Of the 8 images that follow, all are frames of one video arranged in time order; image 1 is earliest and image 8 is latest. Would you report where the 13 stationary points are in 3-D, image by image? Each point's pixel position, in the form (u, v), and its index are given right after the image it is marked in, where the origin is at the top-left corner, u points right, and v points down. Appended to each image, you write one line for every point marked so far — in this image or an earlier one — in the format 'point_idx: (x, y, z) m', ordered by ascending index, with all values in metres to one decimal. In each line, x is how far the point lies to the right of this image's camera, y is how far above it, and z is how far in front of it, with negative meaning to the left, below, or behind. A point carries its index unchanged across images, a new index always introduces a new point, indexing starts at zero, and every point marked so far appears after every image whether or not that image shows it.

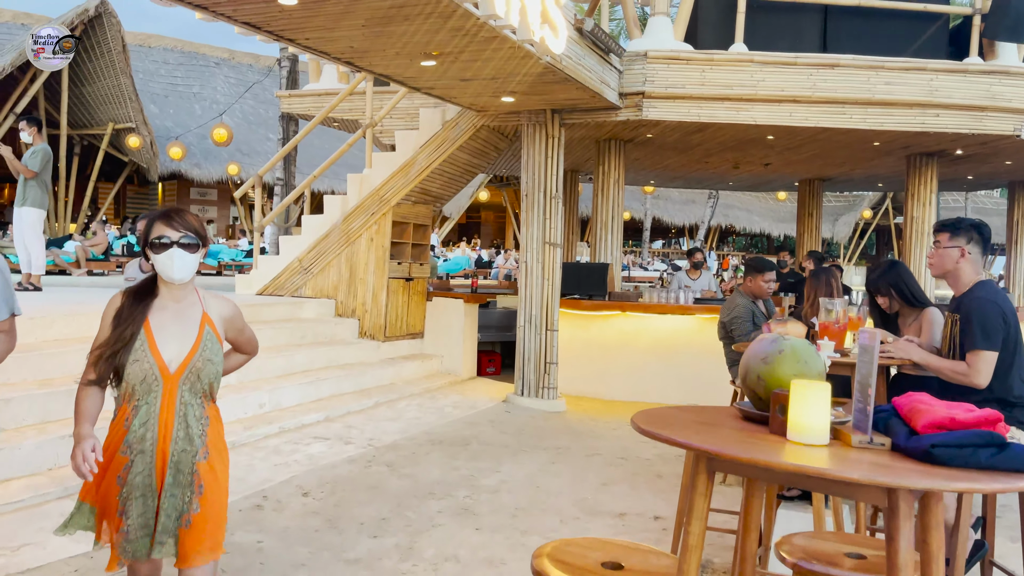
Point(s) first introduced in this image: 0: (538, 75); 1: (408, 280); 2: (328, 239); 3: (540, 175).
0: (+0.2, +1.5, +5.9) m
1: (-1.1, +0.1, +8.4) m
2: (-1.9, +0.5, +8.3) m
3: (+0.3, +1.0, +7.4) m
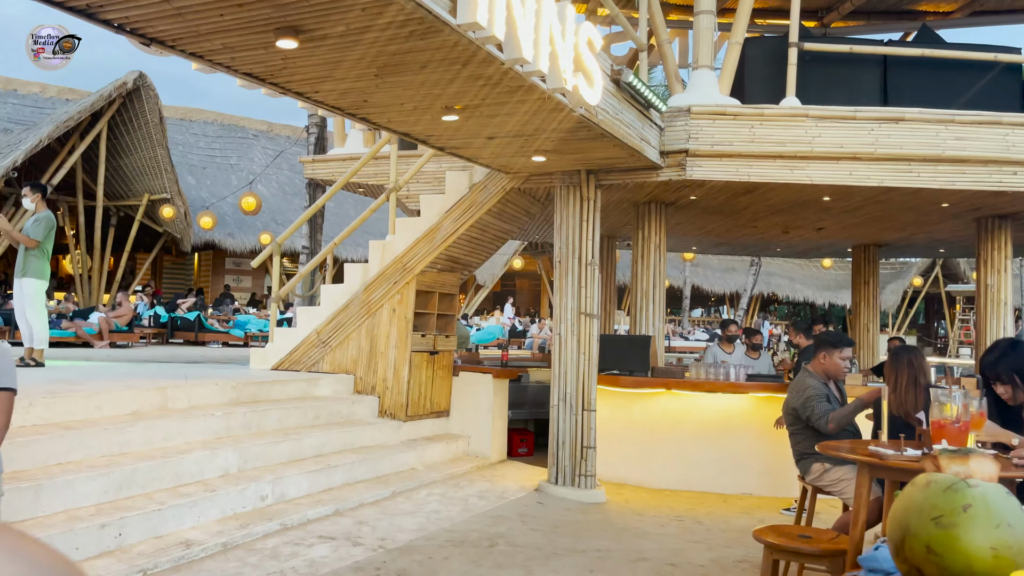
0: (+0.4, +1.0, +5.3) m
1: (-0.8, -0.6, +7.8) m
2: (-1.6, -0.2, +7.7) m
3: (+0.5, +0.4, +6.8) m
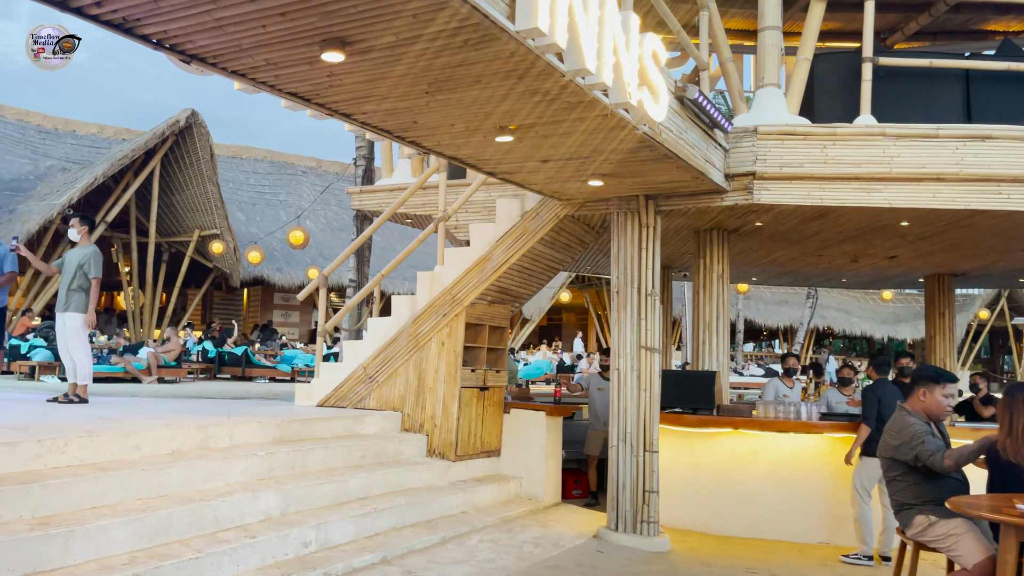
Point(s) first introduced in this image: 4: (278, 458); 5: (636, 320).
0: (+0.7, +0.8, +5.0) m
1: (-0.3, -0.9, +7.4) m
2: (-1.1, -0.5, +7.4) m
3: (+1.0, +0.1, +6.4) m
4: (-1.6, -1.2, +5.6) m
5: (+1.0, -0.2, +6.4) m
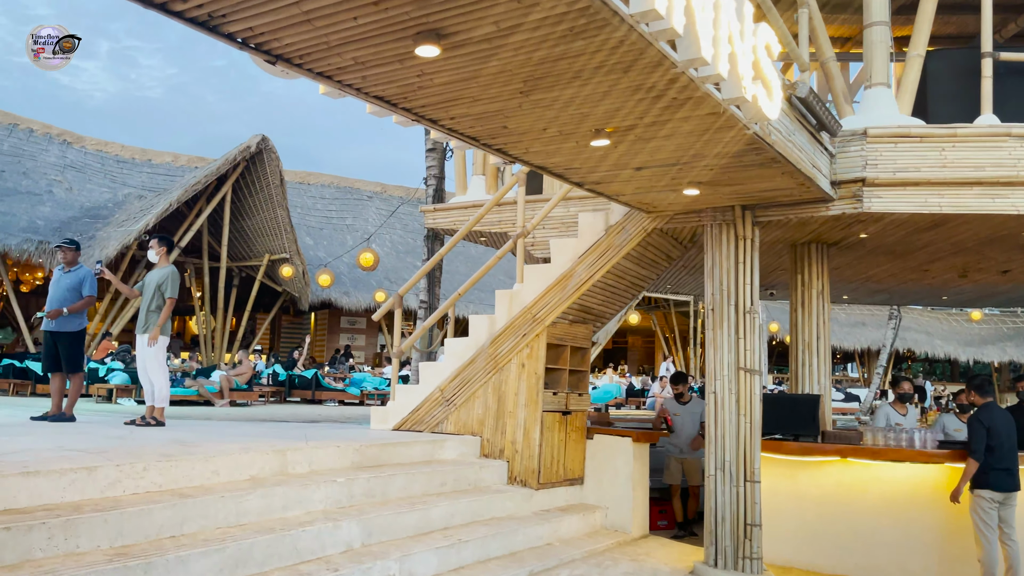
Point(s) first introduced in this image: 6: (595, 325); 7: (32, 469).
0: (+1.3, +0.8, +4.6) m
1: (+0.5, -1.1, +7.1) m
2: (-0.3, -0.7, +7.1) m
3: (+1.6, 0.0, +6.0) m
4: (-1.0, -1.3, +5.3) m
5: (+1.6, -0.4, +6.0) m
6: (+0.7, -0.3, +7.4) m
7: (-2.3, -0.9, +3.9) m
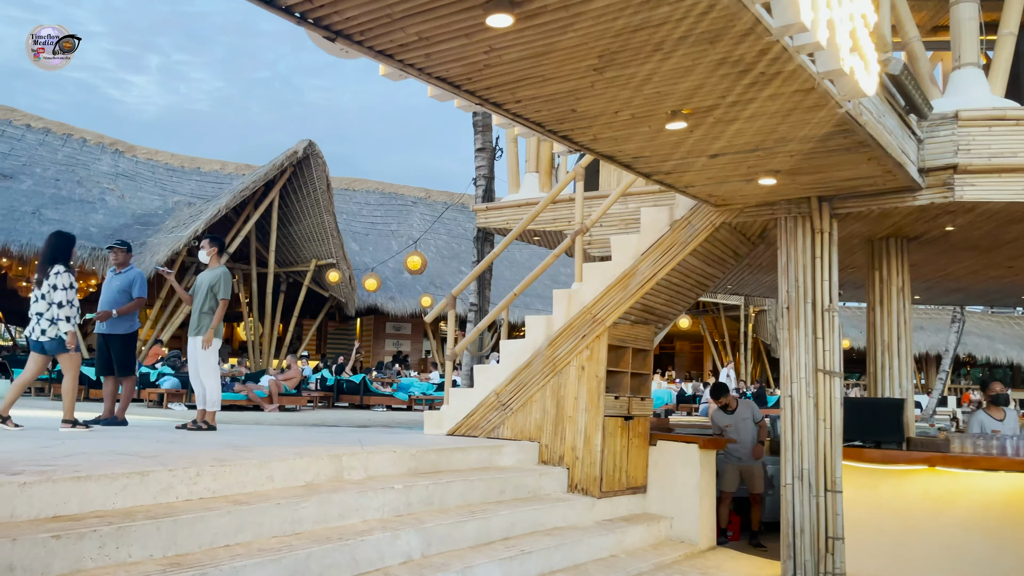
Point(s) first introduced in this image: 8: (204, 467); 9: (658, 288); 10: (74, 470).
0: (+1.6, +0.8, +4.3) m
1: (+1.0, -1.1, +6.7) m
2: (+0.1, -0.7, +6.8) m
3: (+2.0, 0.0, +5.6) m
4: (-0.6, -1.3, +5.1) m
5: (+2.1, -0.3, +5.6) m
6: (+1.3, -0.3, +7.0) m
7: (-1.9, -0.8, +3.7) m
8: (-1.6, -0.9, +4.2) m
9: (+1.2, 0.0, +6.5) m
10: (-2.0, -0.8, +3.8) m
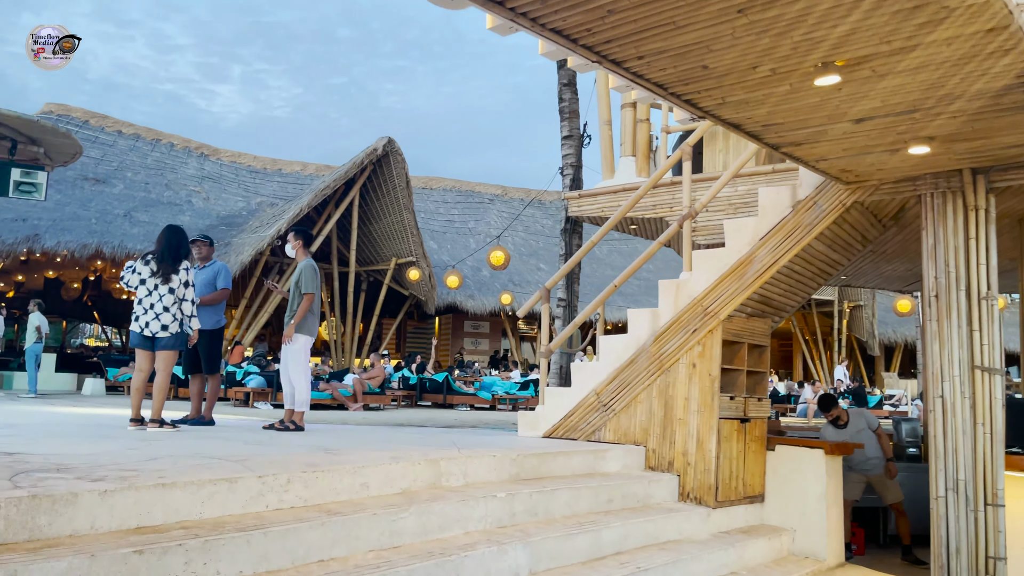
0: (+2.2, +0.9, +3.6) m
1: (+1.7, -1.0, +6.1) m
2: (+0.9, -0.6, +6.3) m
3: (+2.7, +0.1, +4.9) m
4: (0.0, -1.2, +4.6) m
5: (+2.7, -0.3, +4.9) m
6: (+2.1, -0.2, +6.4) m
7: (-1.4, -0.8, +3.4) m
8: (-1.0, -0.9, +3.8) m
9: (+1.9, +0.1, +5.9) m
10: (-1.5, -0.8, +3.4) m
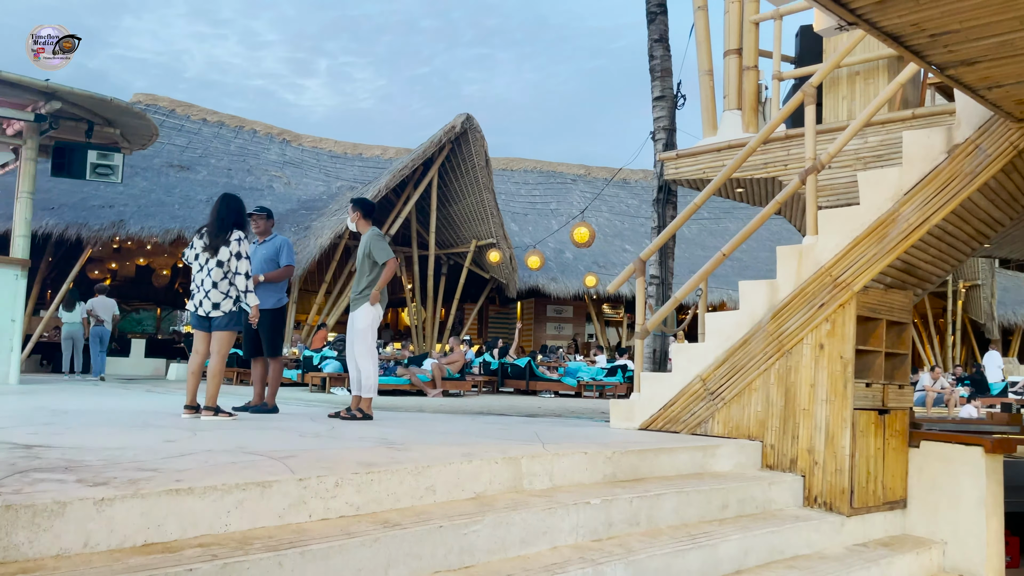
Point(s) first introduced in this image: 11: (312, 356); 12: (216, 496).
0: (+2.5, +1.0, +2.6) m
1: (+2.3, -0.8, +5.2) m
2: (+1.6, -0.4, +5.4) m
3: (+3.2, +0.3, +3.8) m
4: (+0.5, -1.0, +3.8) m
5: (+3.2, -0.1, +3.8) m
6: (+2.7, 0.0, +5.4) m
7: (-1.1, -0.7, +2.7) m
8: (-0.6, -0.7, +3.1) m
9: (+2.5, +0.3, +4.9) m
10: (-1.2, -0.7, +2.8) m
11: (-3.0, -1.0, +12.3) m
12: (-1.0, -0.7, +2.7) m
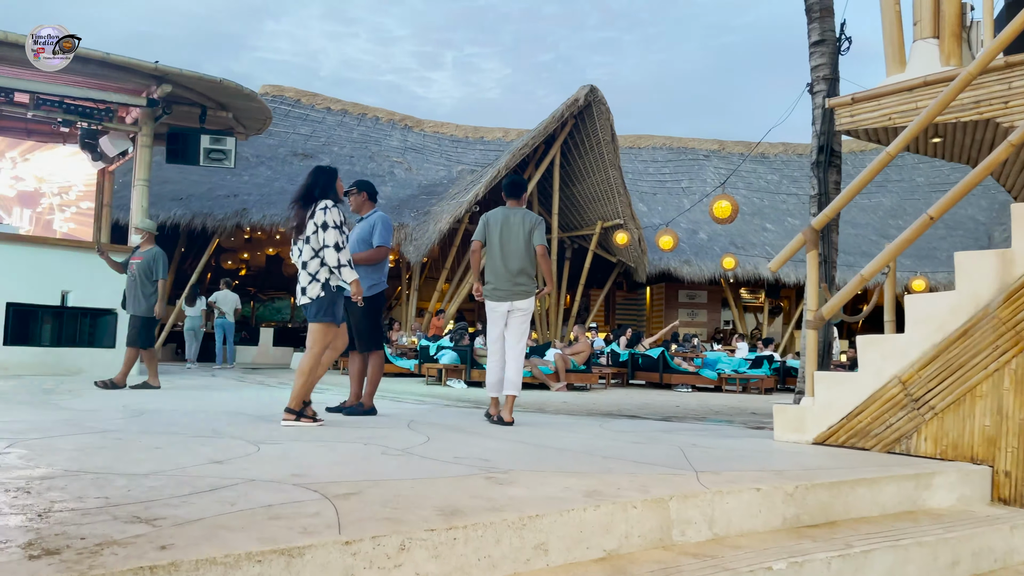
0: (+2.7, +1.1, +1.1) m
1: (+3.0, -0.7, +3.7) m
2: (+2.3, -0.2, +4.1) m
3: (+3.6, +0.5, +2.3) m
4: (+1.0, -0.9, +2.7) m
5: (+3.6, +0.1, +2.2) m
6: (+3.4, +0.1, +3.8) m
7: (-0.8, -0.6, +1.8) m
8: (-0.3, -0.6, +2.1) m
9: (+3.1, +0.4, +3.4) m
10: (-0.8, -0.6, +1.9) m
11: (-1.2, -0.8, +11.6) m
12: (-0.7, -0.6, +1.8) m
